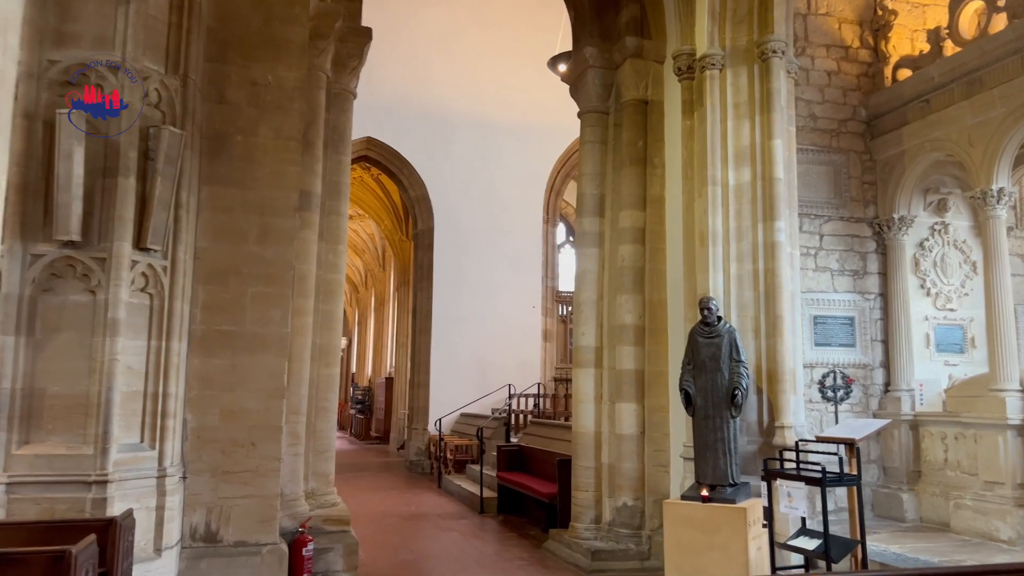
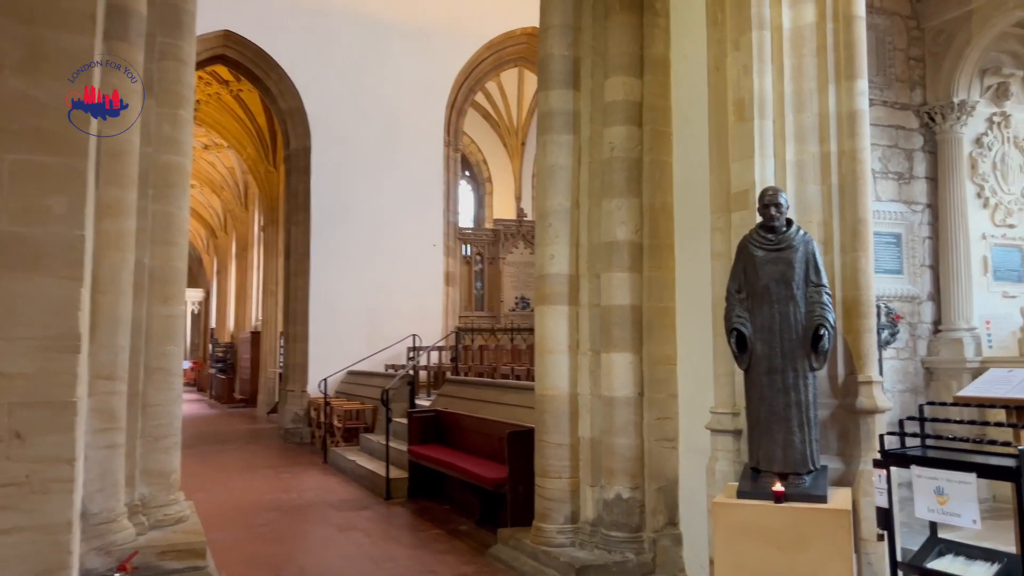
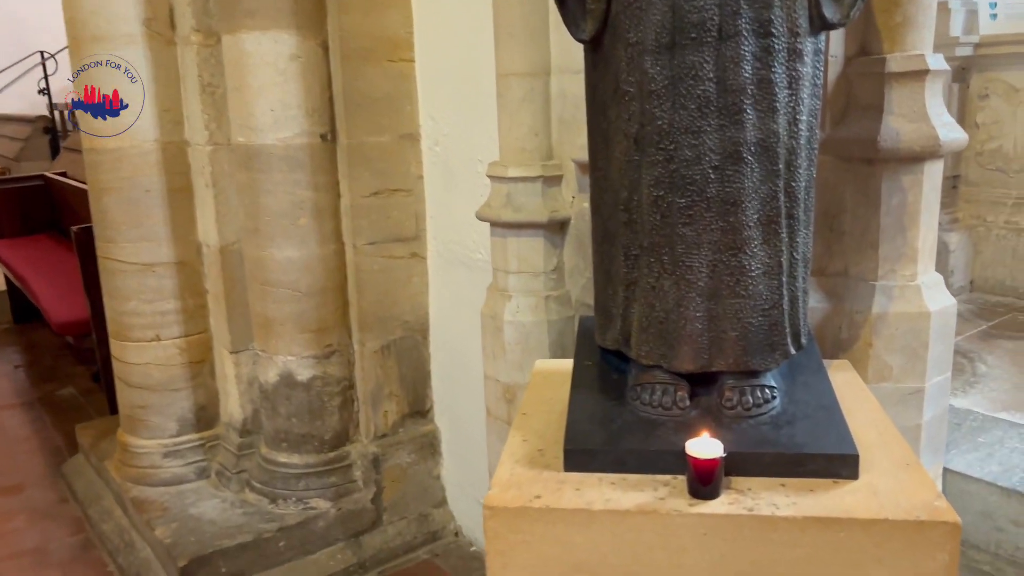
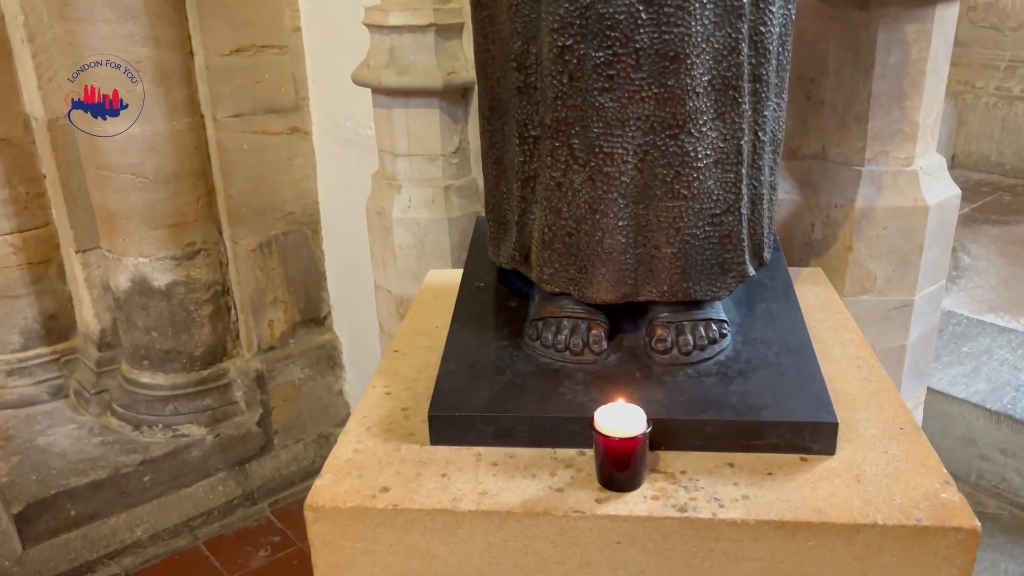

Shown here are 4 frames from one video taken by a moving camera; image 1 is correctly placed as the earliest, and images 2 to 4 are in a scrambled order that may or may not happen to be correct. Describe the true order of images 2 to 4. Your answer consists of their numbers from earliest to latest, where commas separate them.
2, 3, 4
